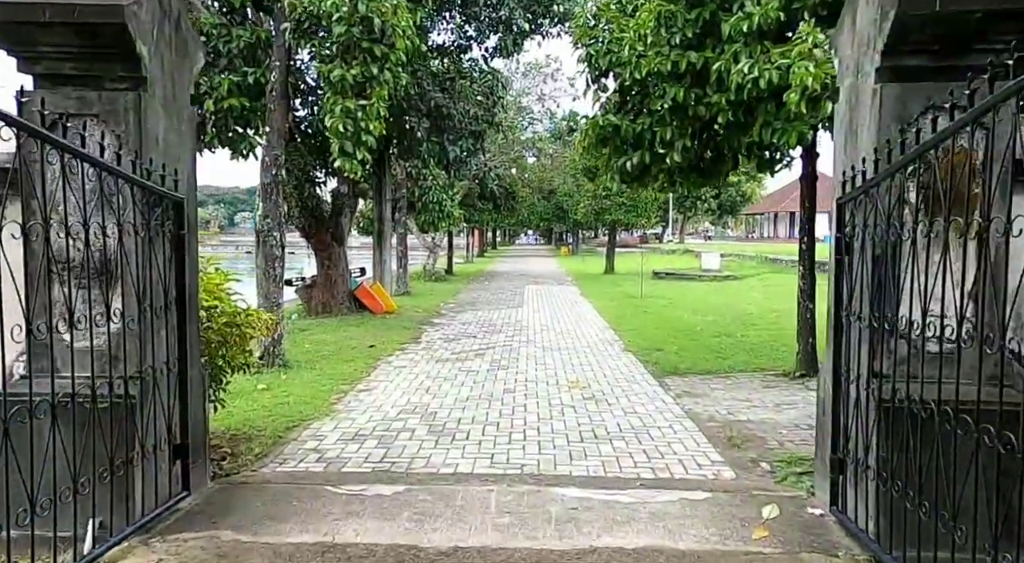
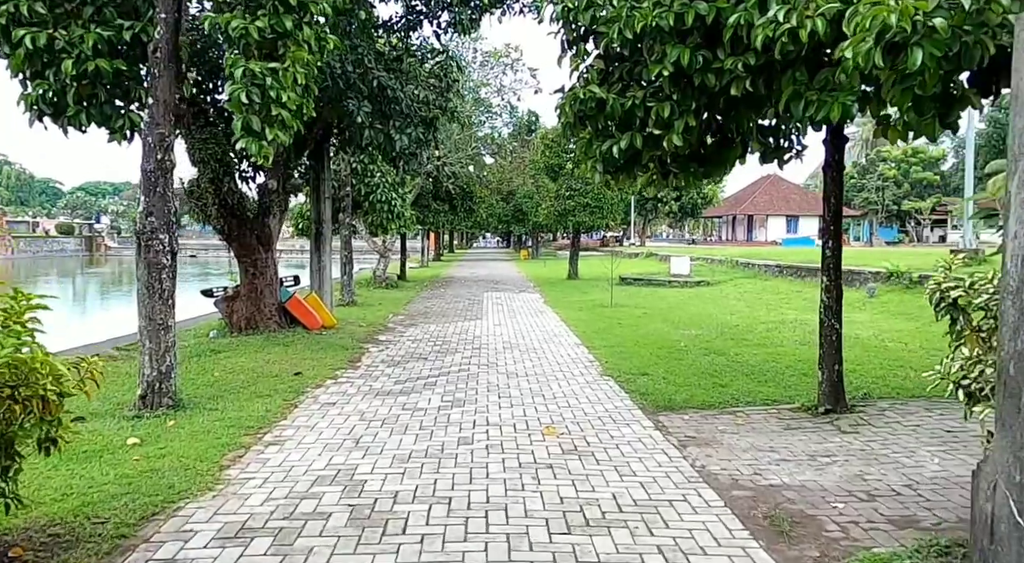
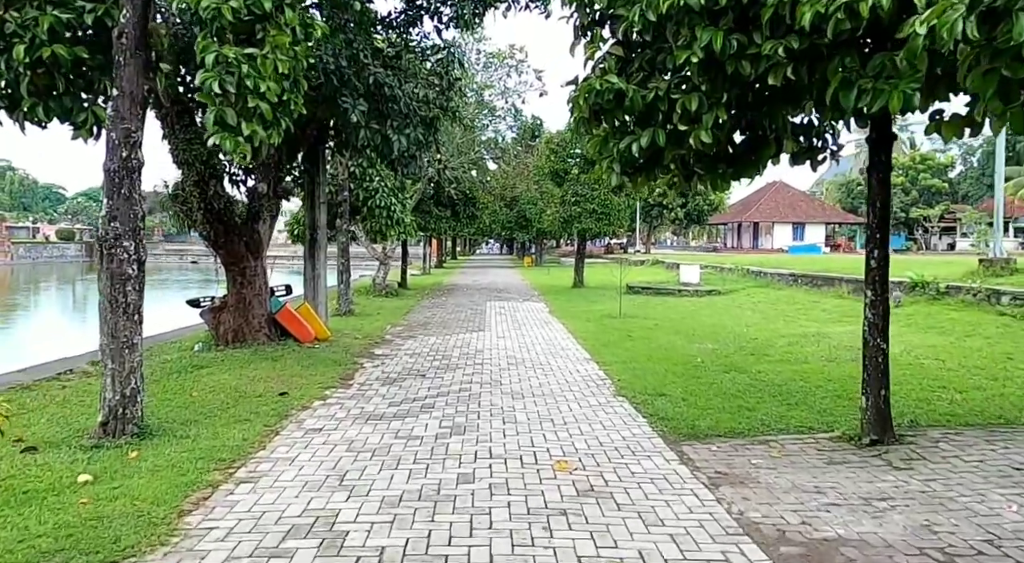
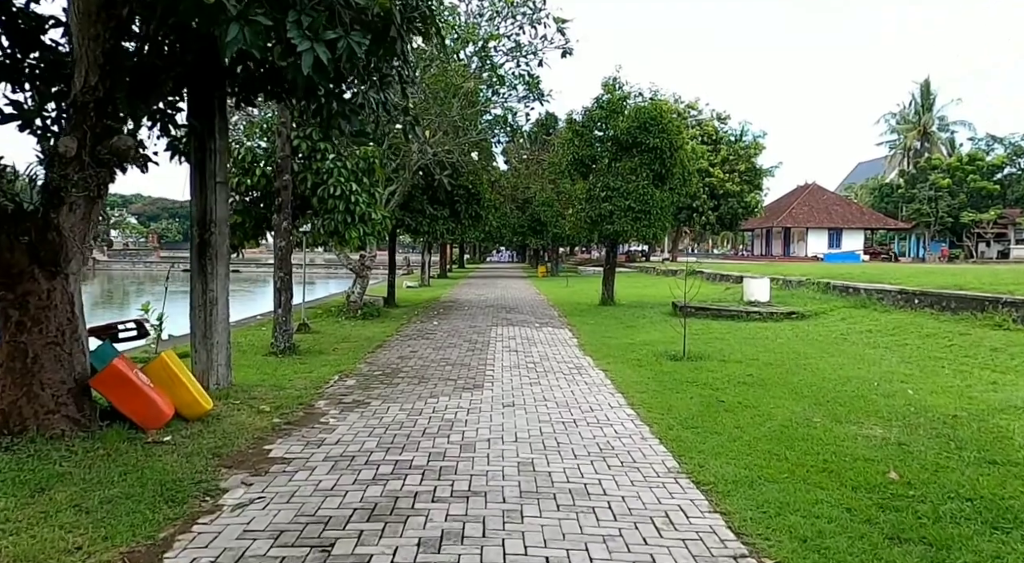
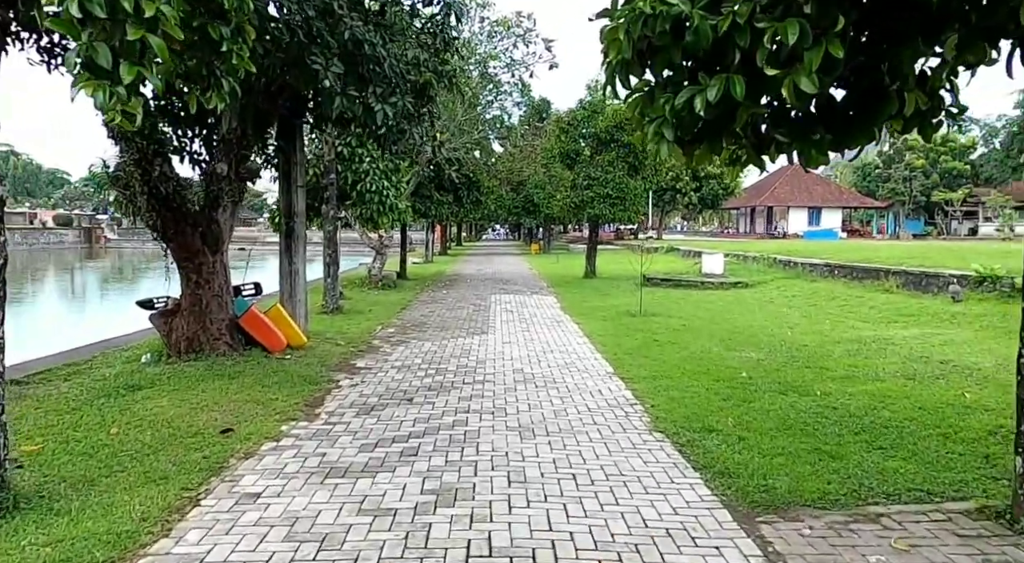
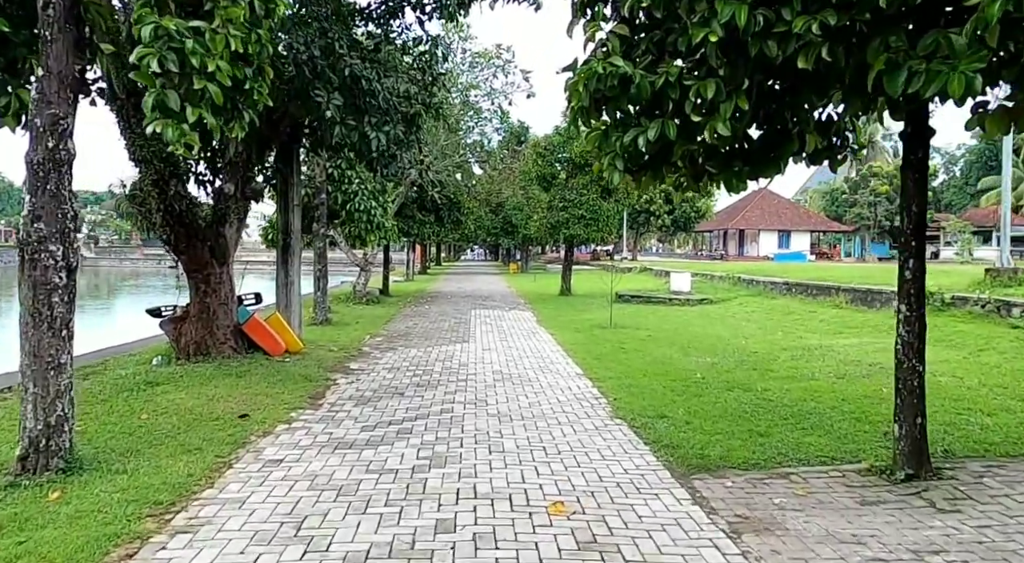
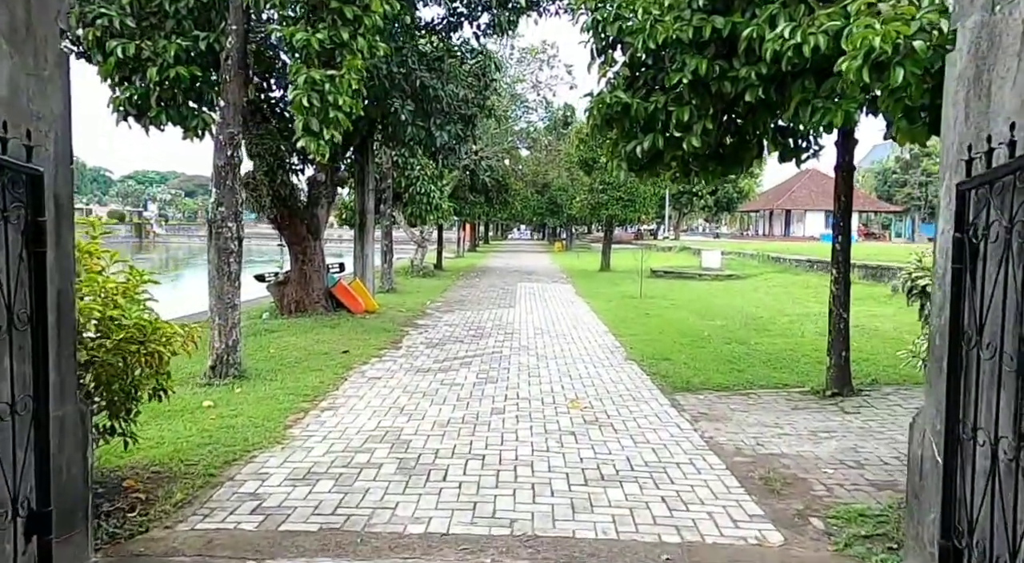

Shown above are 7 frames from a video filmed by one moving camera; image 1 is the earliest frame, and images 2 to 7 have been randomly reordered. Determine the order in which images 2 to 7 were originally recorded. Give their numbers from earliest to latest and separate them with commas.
7, 2, 3, 6, 5, 4
